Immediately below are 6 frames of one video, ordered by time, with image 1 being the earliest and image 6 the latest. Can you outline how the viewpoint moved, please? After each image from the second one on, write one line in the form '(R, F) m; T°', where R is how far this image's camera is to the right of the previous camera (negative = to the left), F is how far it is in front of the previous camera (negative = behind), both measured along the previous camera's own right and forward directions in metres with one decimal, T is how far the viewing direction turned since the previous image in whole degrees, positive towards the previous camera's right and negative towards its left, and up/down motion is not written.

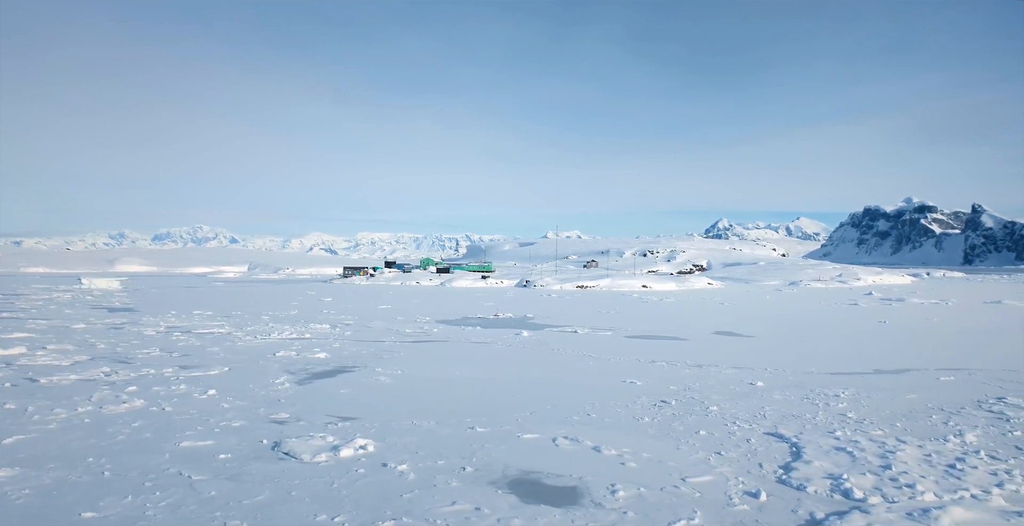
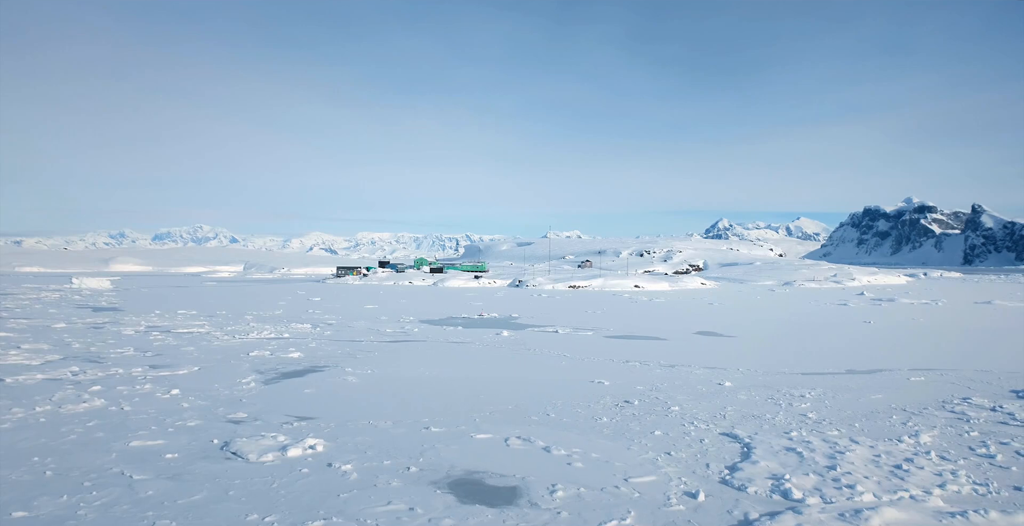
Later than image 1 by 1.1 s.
(+1.1, 0.0) m; 0°
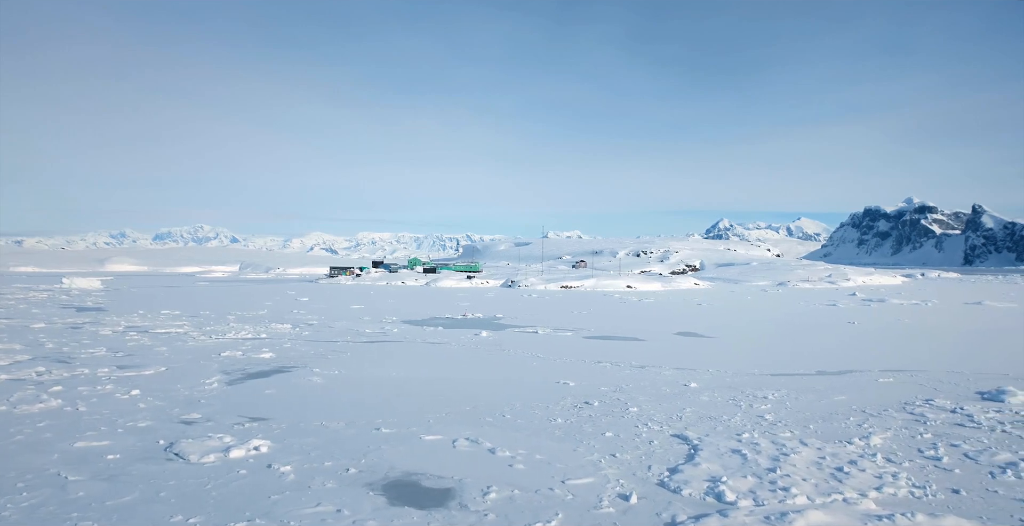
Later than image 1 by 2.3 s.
(+1.2, 0.0) m; 0°
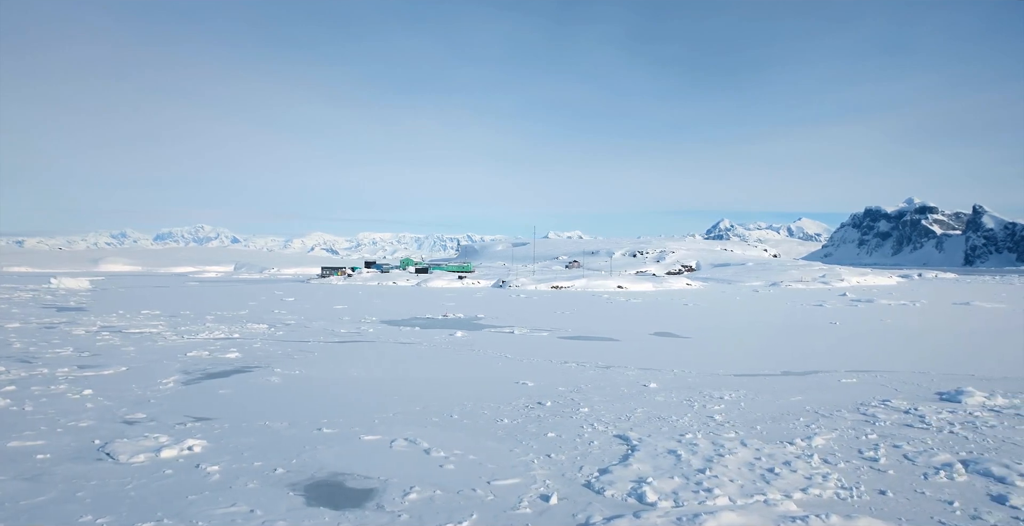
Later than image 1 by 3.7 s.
(+1.4, 0.0) m; 0°
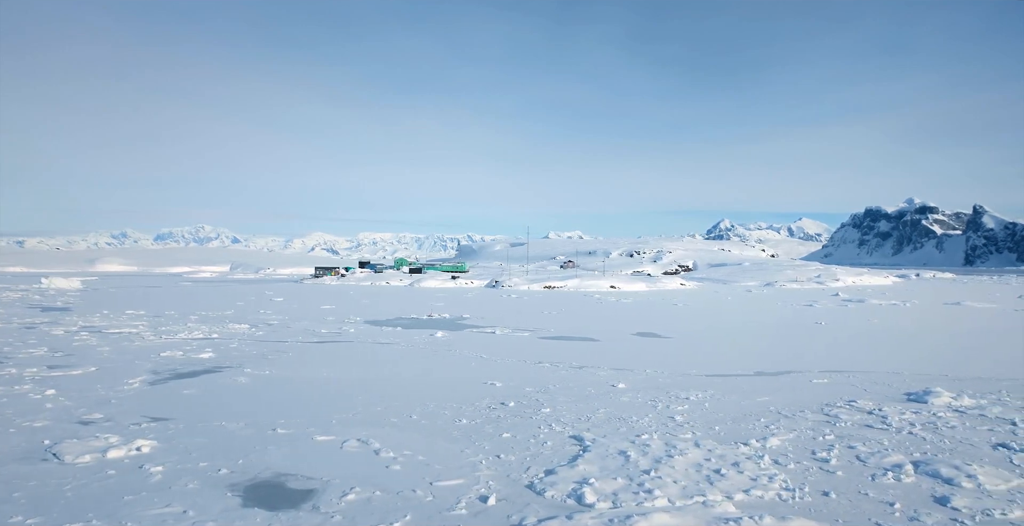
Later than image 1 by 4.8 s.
(+1.1, 0.0) m; 0°
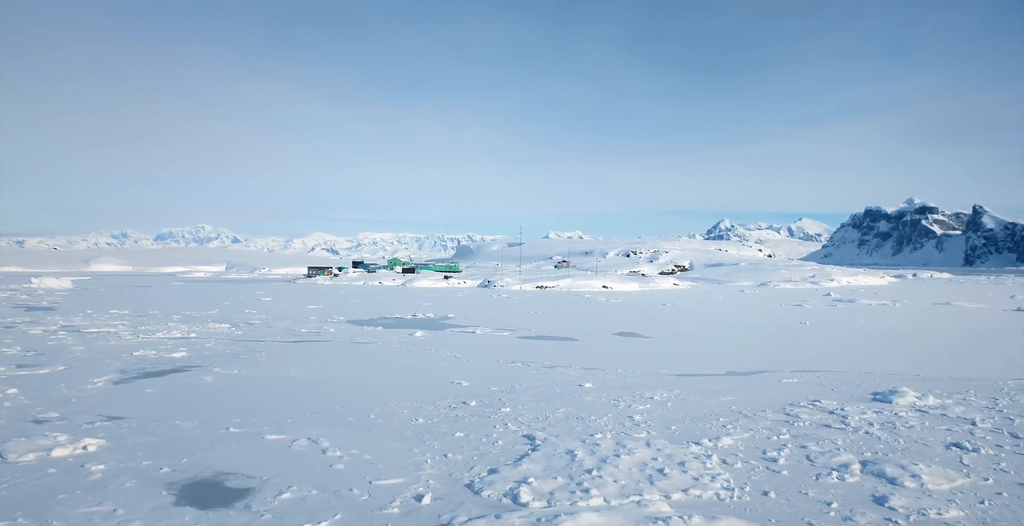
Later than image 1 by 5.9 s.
(+1.1, 0.0) m; 0°
